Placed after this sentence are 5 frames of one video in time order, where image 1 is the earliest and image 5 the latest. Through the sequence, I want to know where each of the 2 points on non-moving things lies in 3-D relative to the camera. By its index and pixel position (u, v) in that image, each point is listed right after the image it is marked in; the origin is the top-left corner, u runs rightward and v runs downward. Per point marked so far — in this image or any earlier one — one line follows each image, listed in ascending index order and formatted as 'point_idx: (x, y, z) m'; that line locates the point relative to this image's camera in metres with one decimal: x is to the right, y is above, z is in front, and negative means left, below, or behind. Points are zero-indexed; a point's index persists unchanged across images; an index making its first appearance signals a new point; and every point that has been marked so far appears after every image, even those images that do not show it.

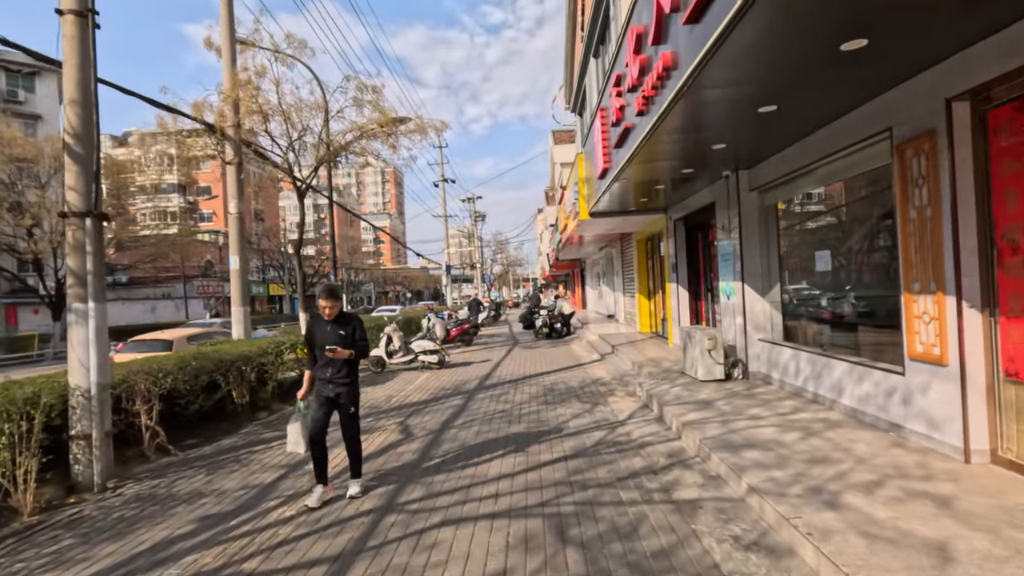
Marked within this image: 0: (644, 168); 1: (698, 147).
0: (+2.1, +1.8, +8.2) m
1: (+2.4, +1.8, +7.0) m
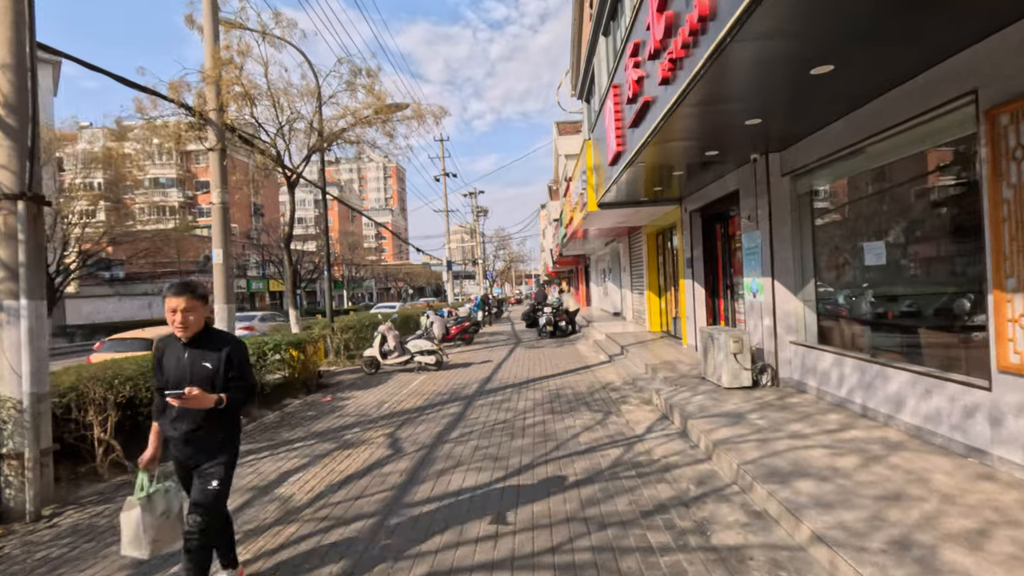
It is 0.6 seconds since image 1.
0: (+2.1, +1.9, +7.4) m
1: (+2.5, +1.9, +6.2) m
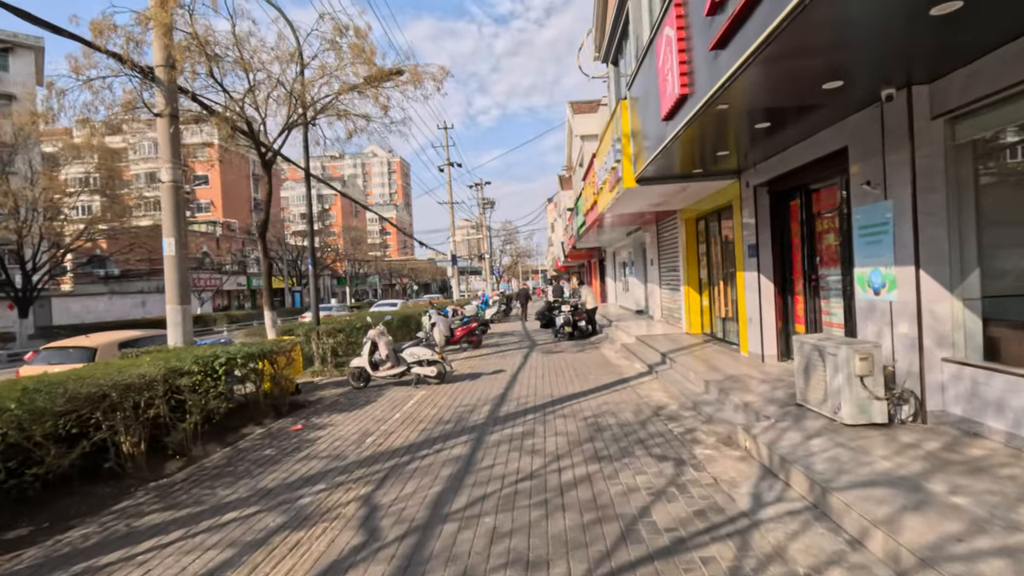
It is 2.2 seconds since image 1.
0: (+2.4, +1.9, +5.2) m
1: (+2.7, +1.9, +4.0) m
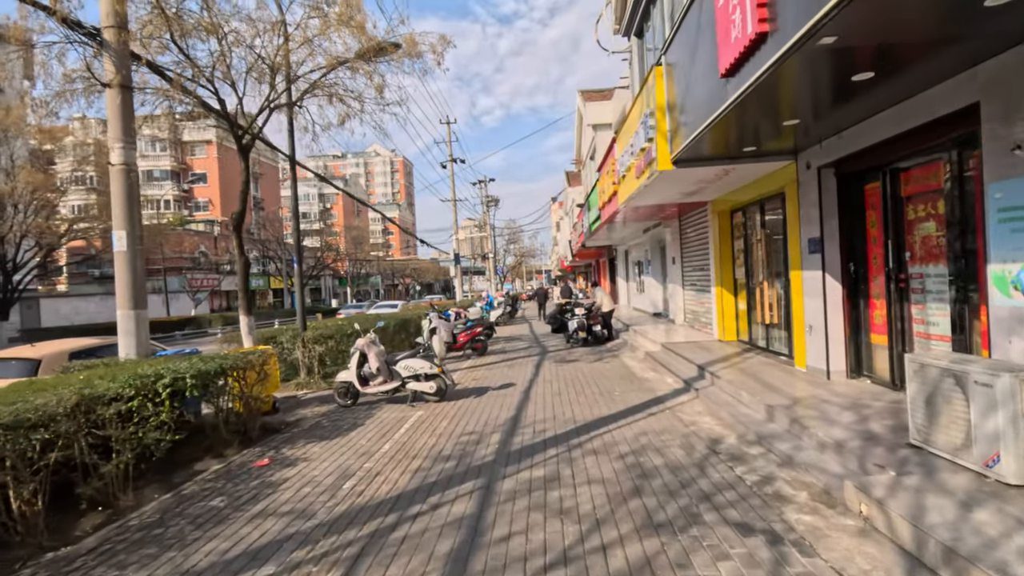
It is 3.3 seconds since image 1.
0: (+2.5, +1.9, +3.7) m
1: (+2.9, +1.9, +2.5) m
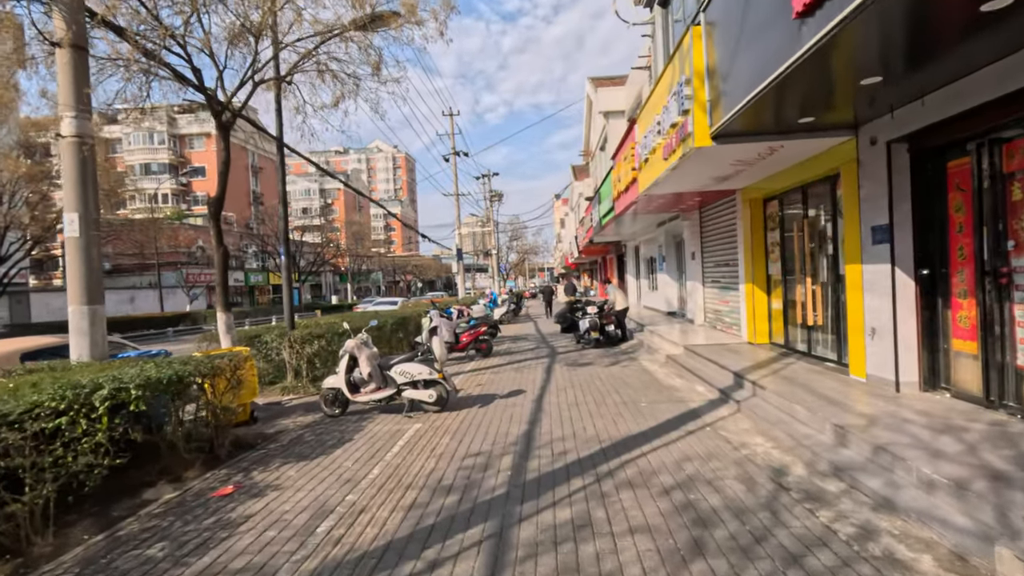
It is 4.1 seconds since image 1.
0: (+2.7, +2.0, +2.7) m
1: (+3.0, +1.9, +1.4) m
